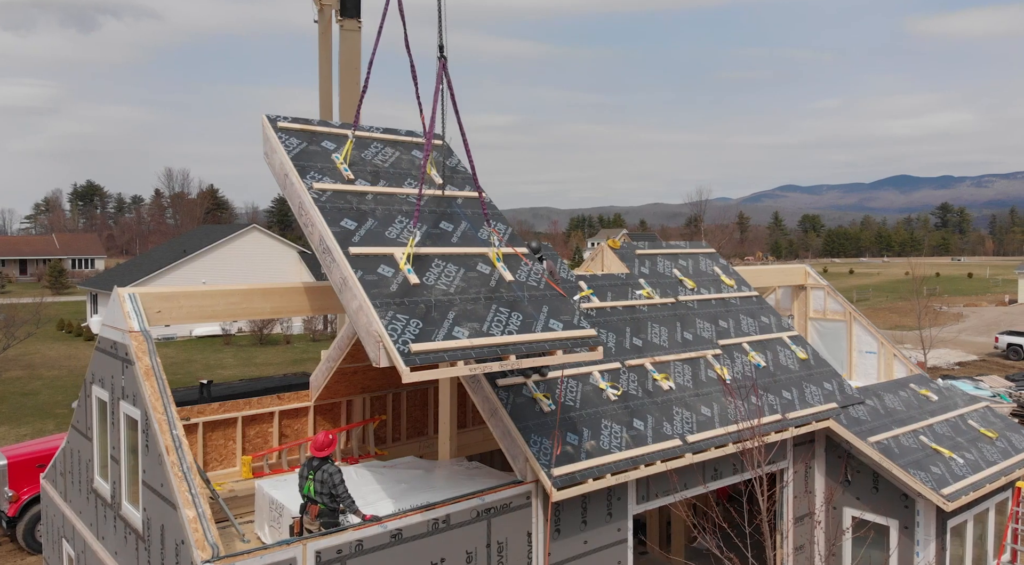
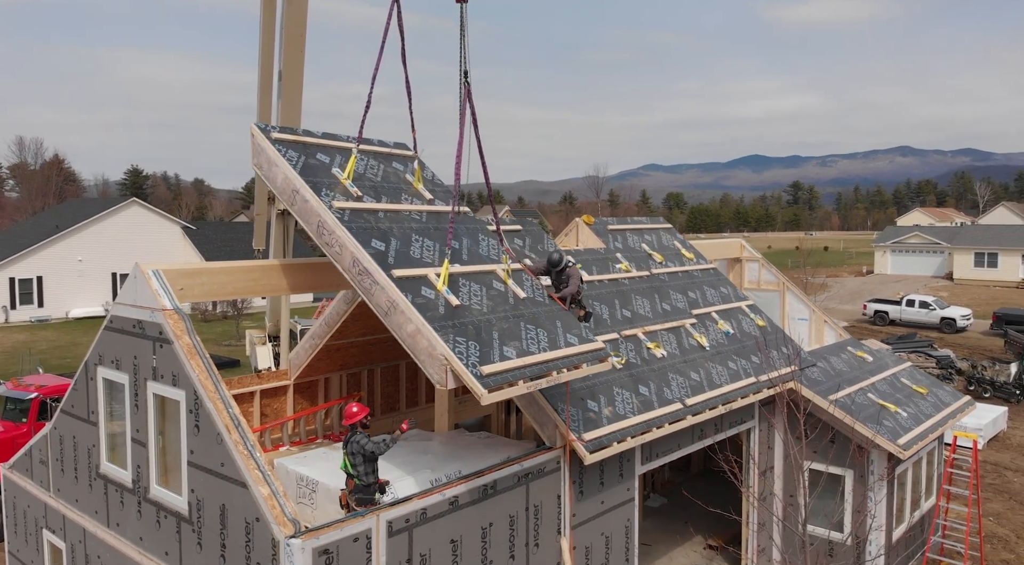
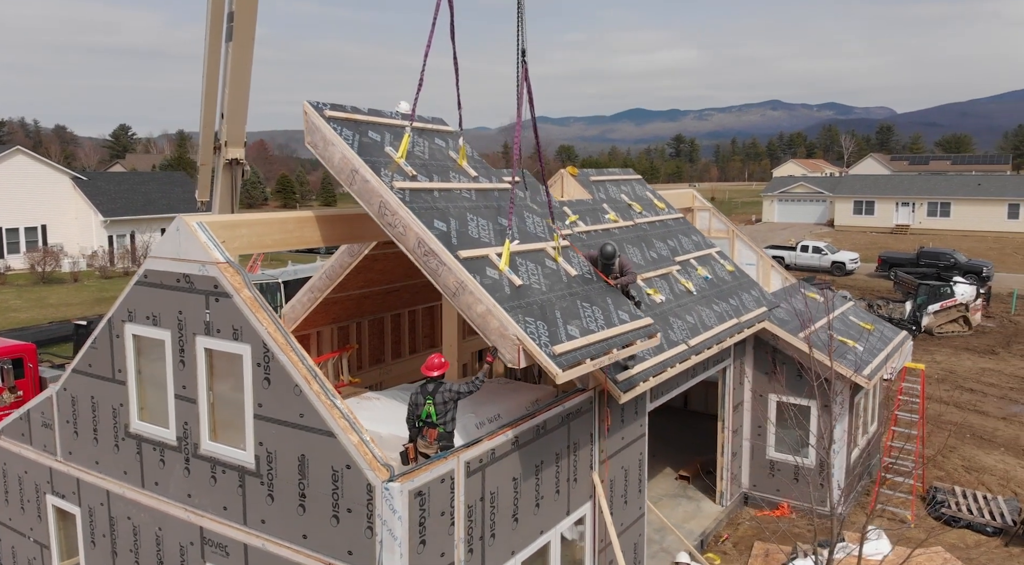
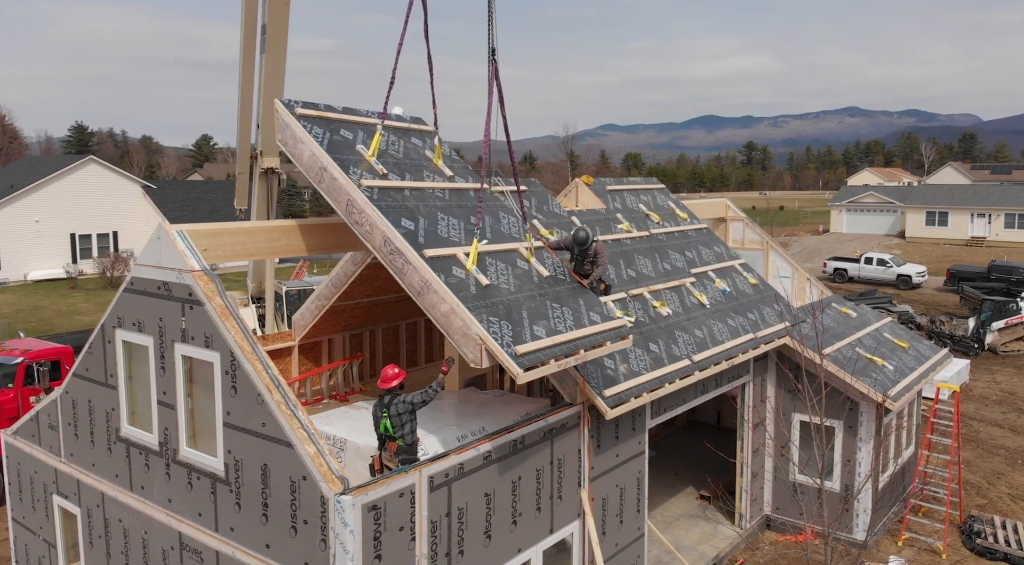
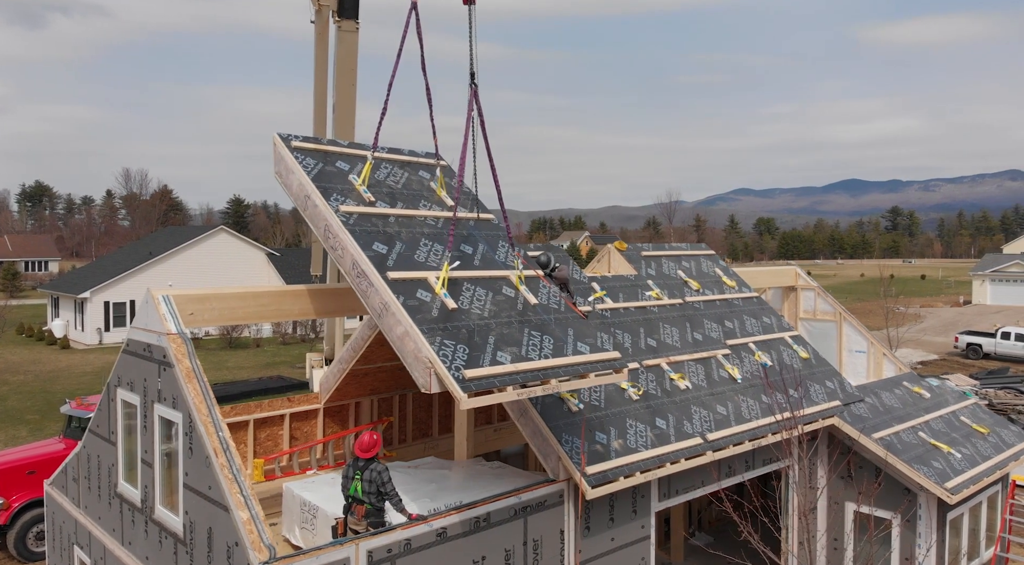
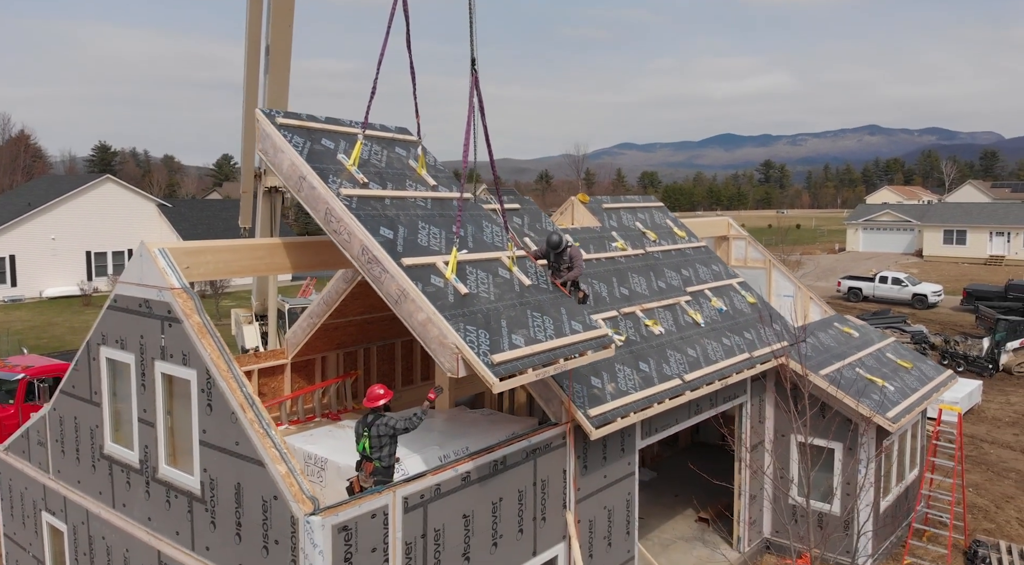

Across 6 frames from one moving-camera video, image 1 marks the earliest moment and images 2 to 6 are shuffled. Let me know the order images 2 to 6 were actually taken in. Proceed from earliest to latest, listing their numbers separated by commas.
5, 2, 6, 4, 3
